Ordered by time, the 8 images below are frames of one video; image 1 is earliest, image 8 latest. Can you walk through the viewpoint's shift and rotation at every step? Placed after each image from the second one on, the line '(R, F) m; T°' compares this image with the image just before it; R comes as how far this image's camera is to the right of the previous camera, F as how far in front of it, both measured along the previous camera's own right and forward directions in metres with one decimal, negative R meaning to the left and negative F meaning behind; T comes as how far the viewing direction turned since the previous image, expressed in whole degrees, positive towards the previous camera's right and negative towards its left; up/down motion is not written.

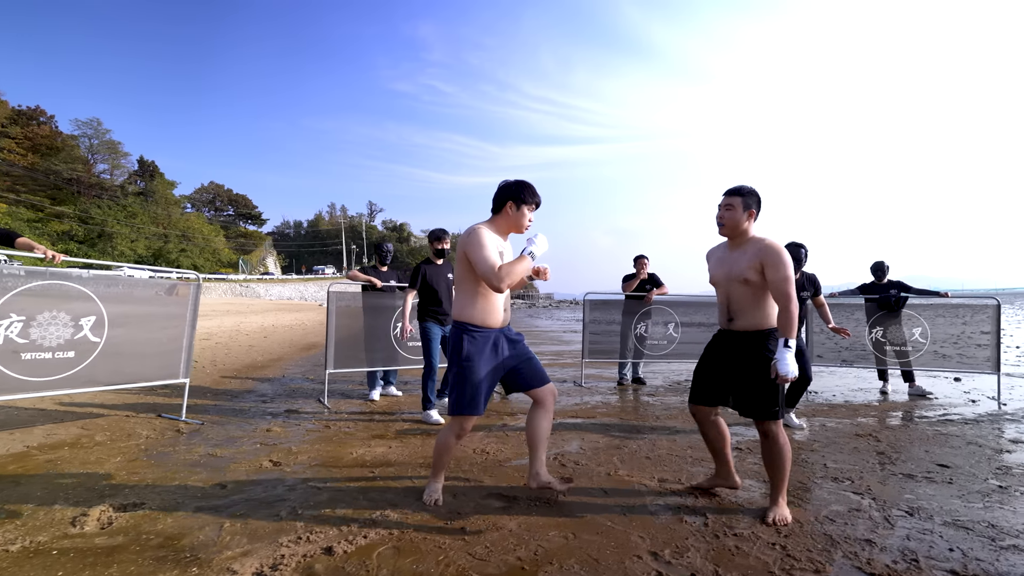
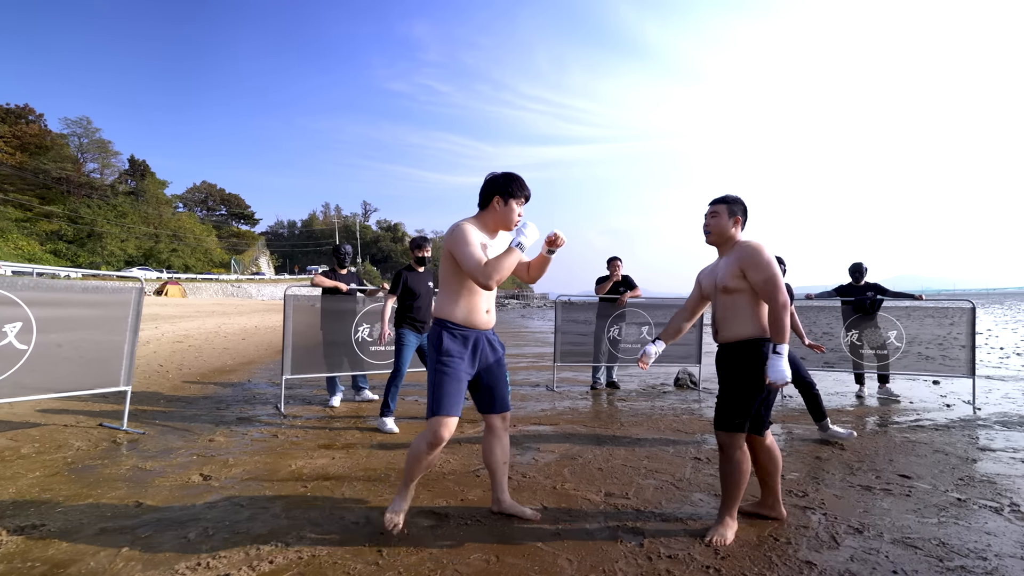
(+0.4, +0.2) m; 0°
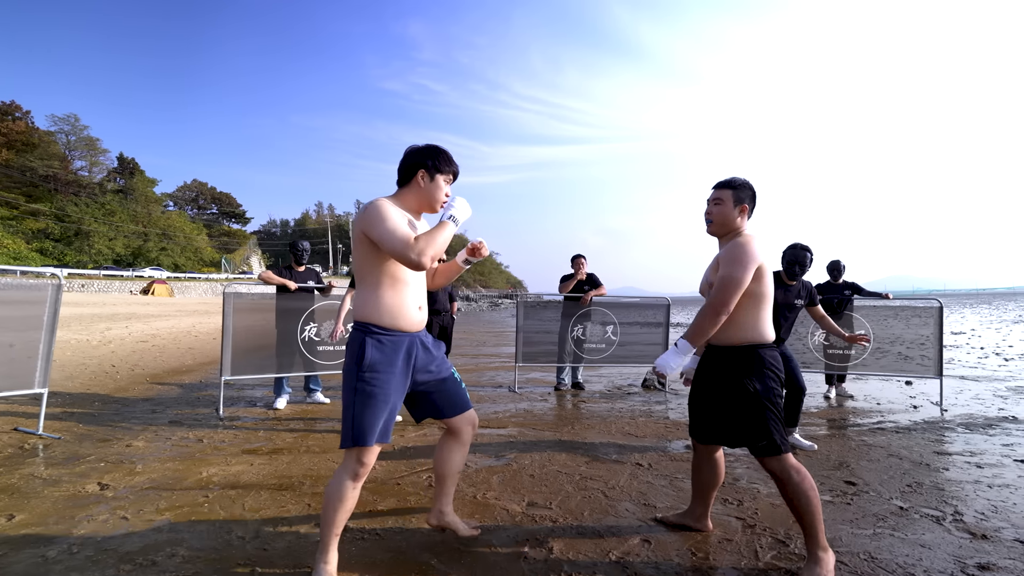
(+0.5, +0.2) m; +1°
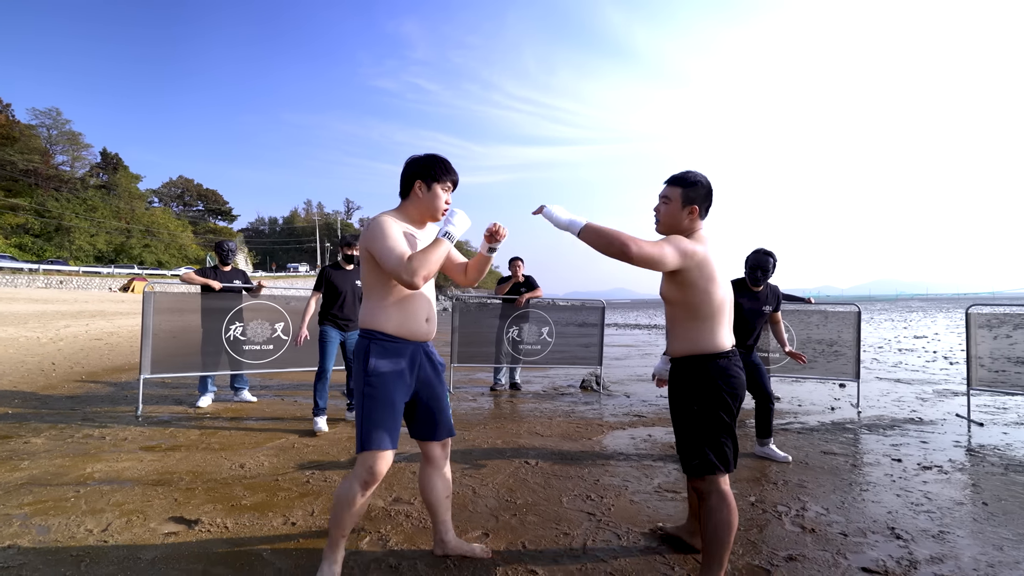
(+0.8, -0.1) m; +1°
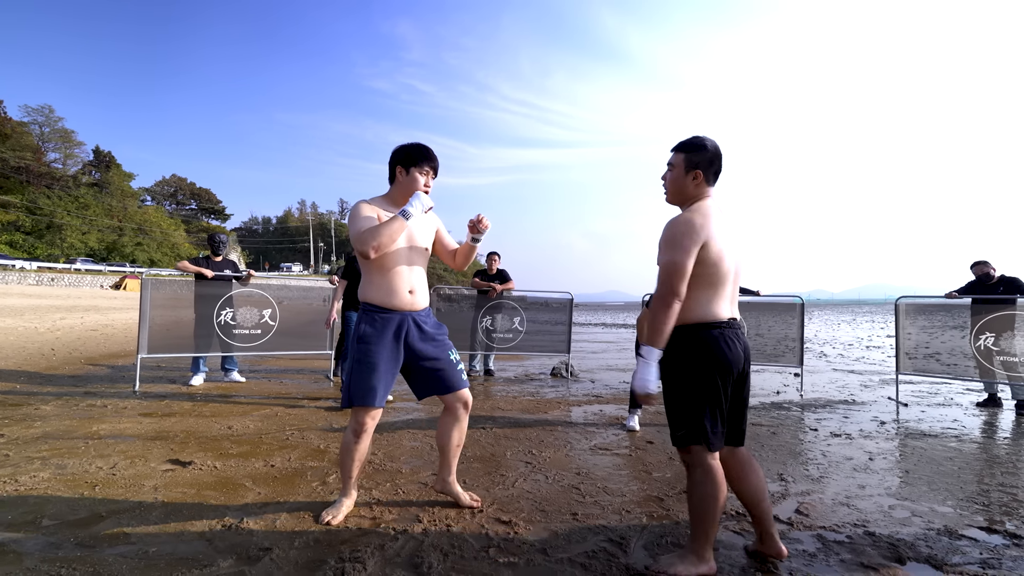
(+0.3, -0.6) m; +1°
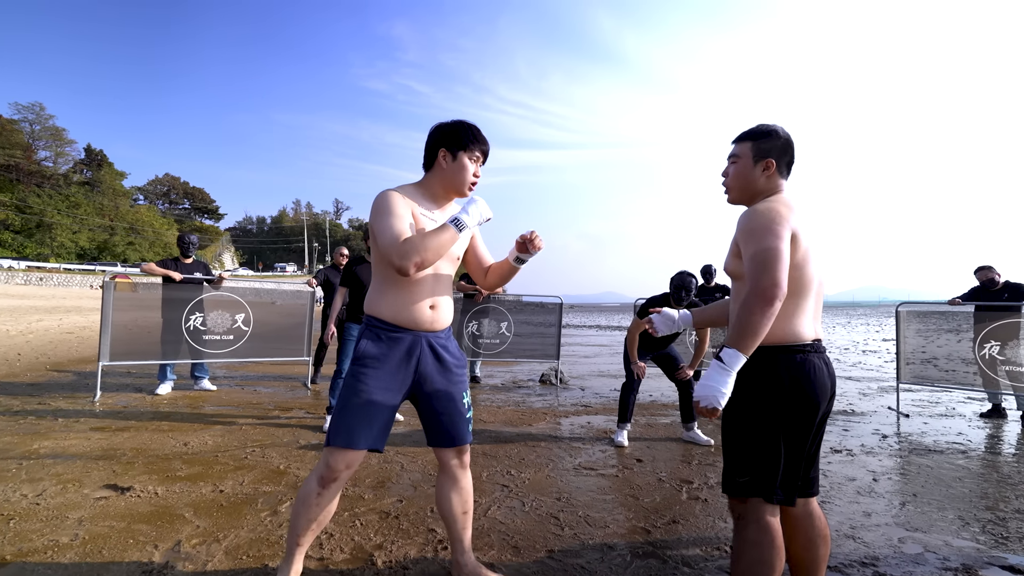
(+0.1, +0.3) m; 0°
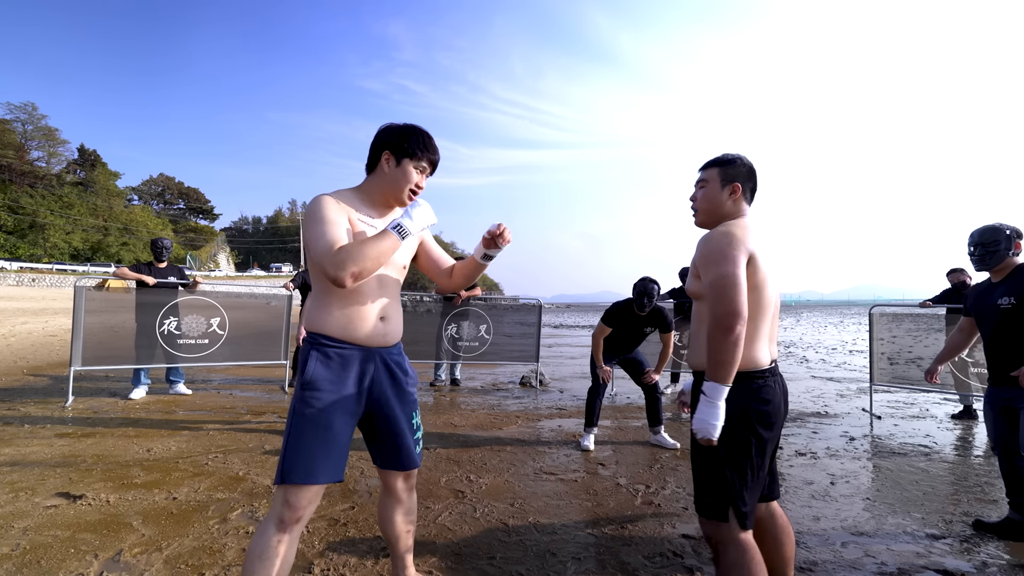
(+0.3, 0.0) m; 0°
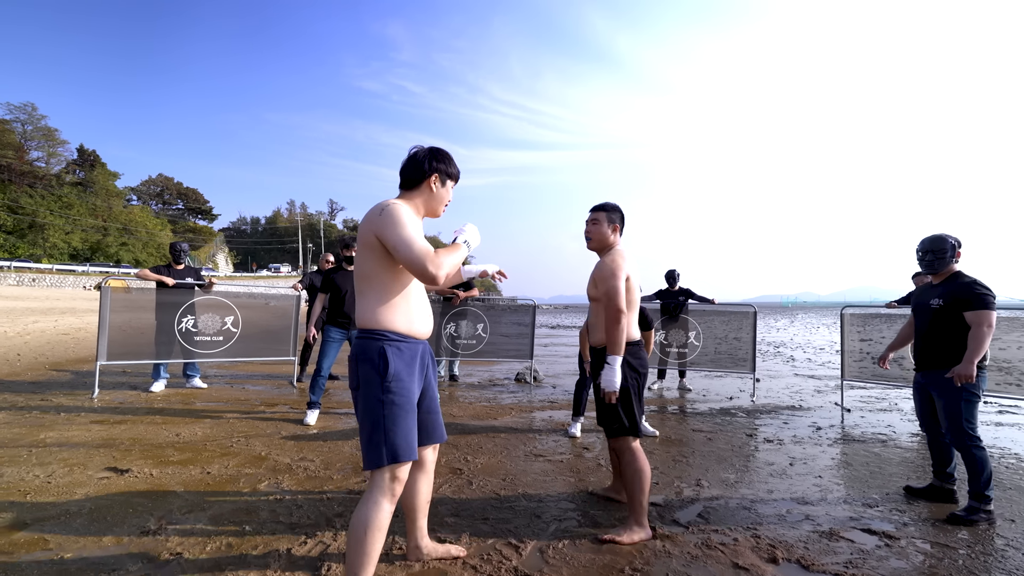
(0.0, -0.5) m; 0°
